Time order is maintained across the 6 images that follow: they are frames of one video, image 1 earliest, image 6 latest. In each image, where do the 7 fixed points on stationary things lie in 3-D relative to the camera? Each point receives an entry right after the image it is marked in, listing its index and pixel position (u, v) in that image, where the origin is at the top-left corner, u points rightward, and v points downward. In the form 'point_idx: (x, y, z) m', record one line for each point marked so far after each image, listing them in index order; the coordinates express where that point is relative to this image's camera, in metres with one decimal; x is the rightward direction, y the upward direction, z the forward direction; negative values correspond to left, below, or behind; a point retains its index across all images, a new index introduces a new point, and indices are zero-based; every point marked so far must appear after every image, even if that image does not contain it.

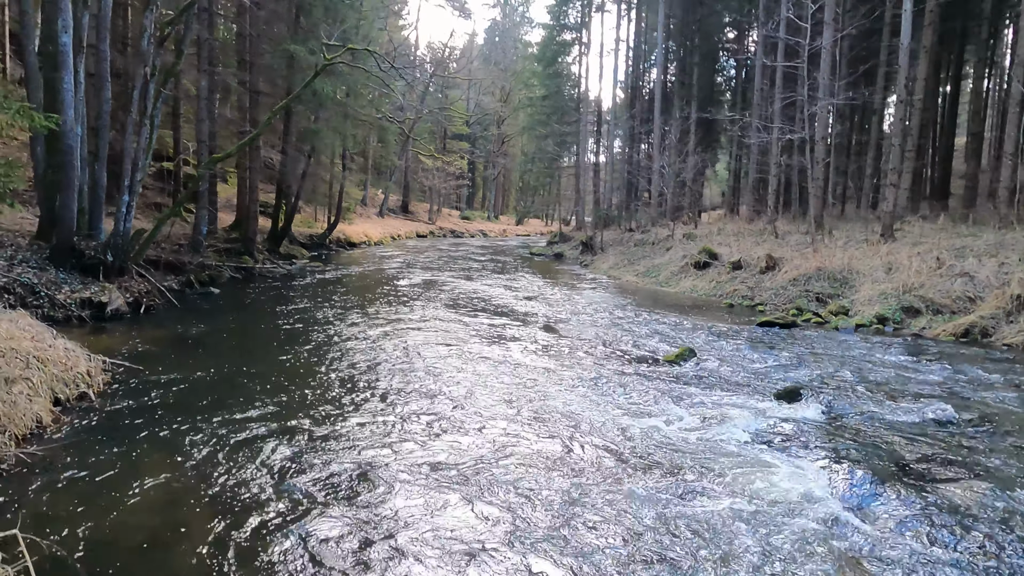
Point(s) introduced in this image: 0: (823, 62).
0: (+9.6, +7.0, +16.9) m
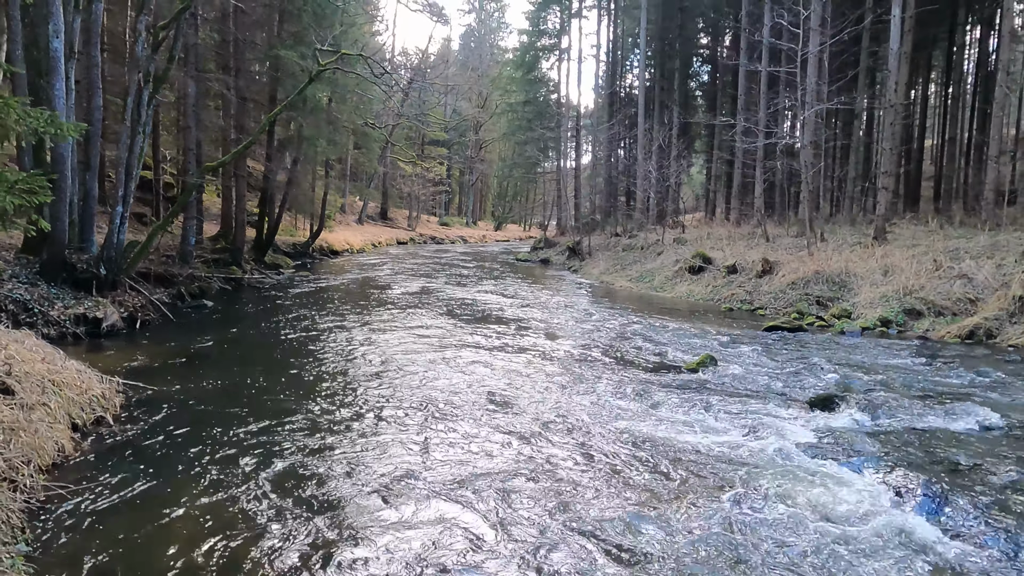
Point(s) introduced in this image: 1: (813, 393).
0: (+9.4, +6.9, +17.3) m
1: (+4.1, -1.4, +7.3) m
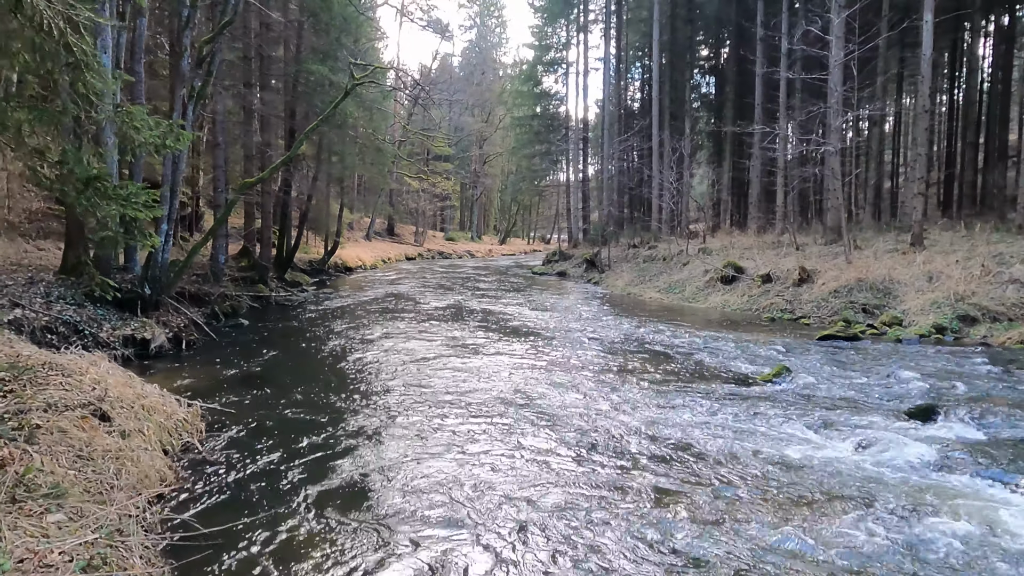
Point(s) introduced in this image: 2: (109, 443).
0: (+10.1, +6.7, +17.2) m
1: (+4.9, -1.5, +7.1) m
2: (-2.6, -1.0, +3.6) m
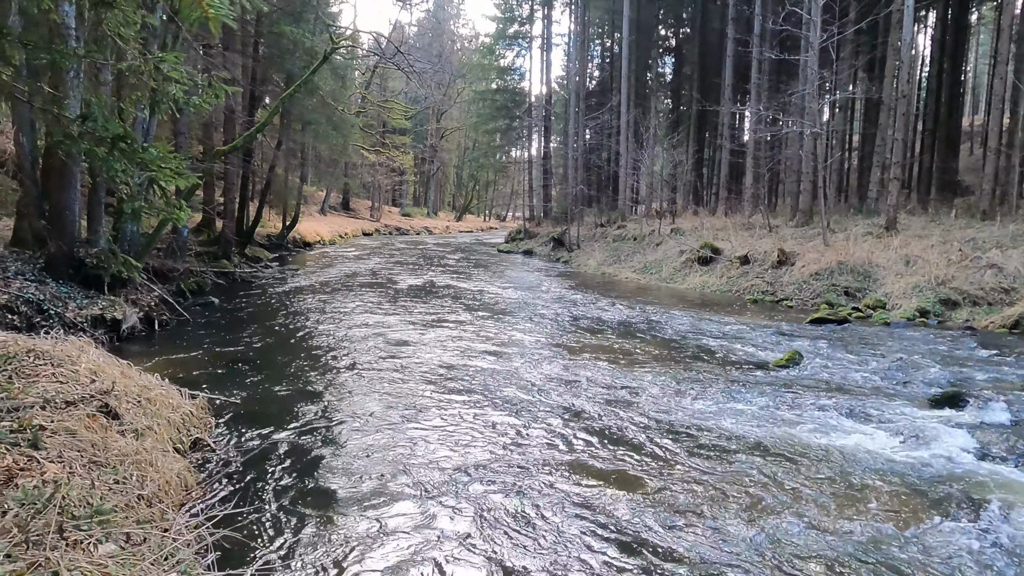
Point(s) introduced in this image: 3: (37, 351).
0: (+9.5, +7.2, +17.4) m
1: (+5.0, -1.3, +7.2) m
2: (-2.2, -0.9, +3.1) m
3: (-3.3, -0.4, +3.9) m
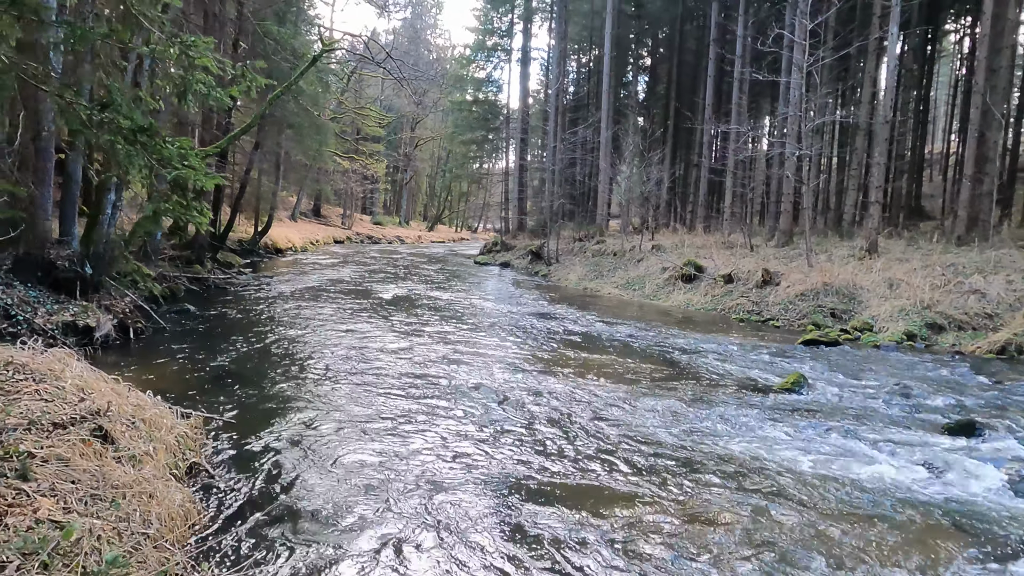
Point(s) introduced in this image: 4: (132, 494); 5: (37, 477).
0: (+9.1, +6.6, +17.8) m
1: (+5.0, -1.6, +7.3) m
2: (-2.0, -0.9, +2.8) m
3: (-3.1, -0.5, +3.5) m
4: (-1.9, -1.0, +2.7) m
5: (-2.1, -0.9, +2.5) m
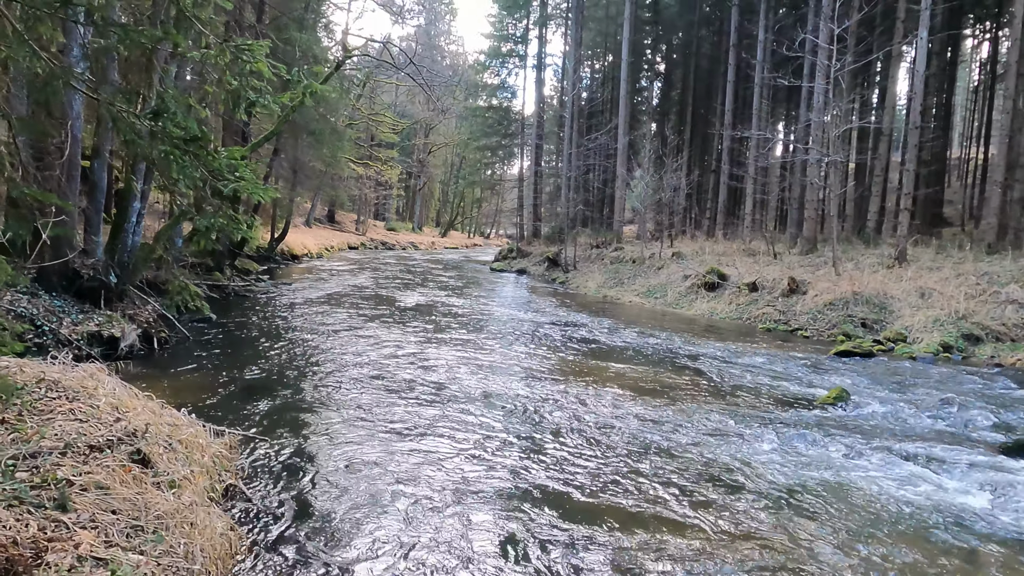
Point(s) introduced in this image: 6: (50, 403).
0: (+9.7, +6.3, +17.5) m
1: (+5.4, -1.7, +7.0) m
2: (-1.7, -1.0, +2.7) m
3: (-2.9, -0.6, +3.4) m
4: (-1.6, -1.1, +2.6) m
5: (-1.9, -0.9, +2.4) m
6: (-2.7, -0.6, +3.2) m
